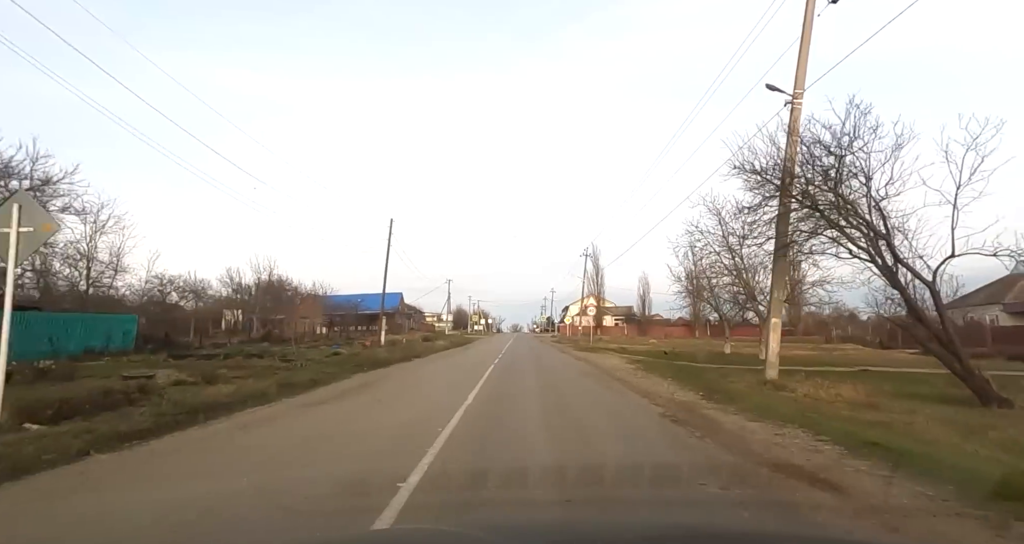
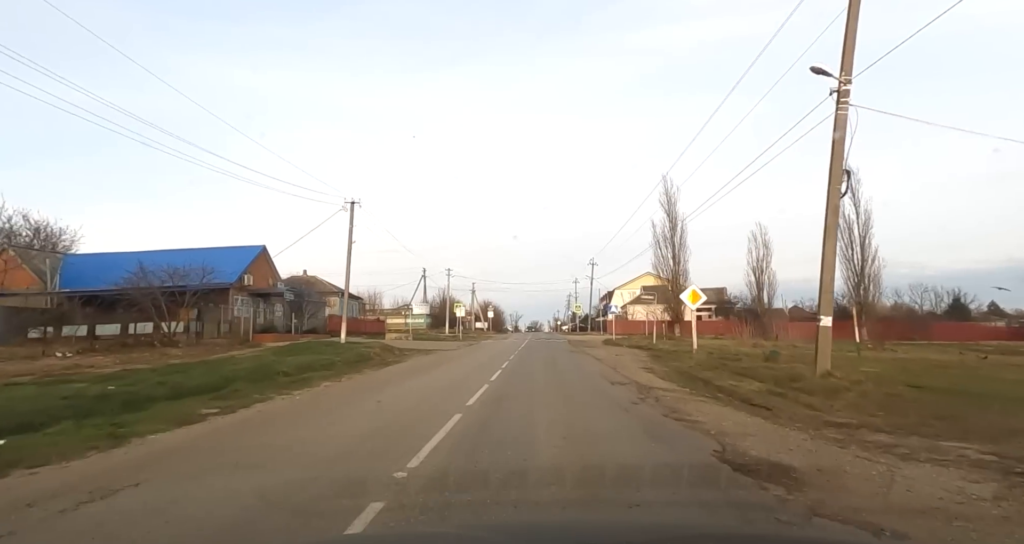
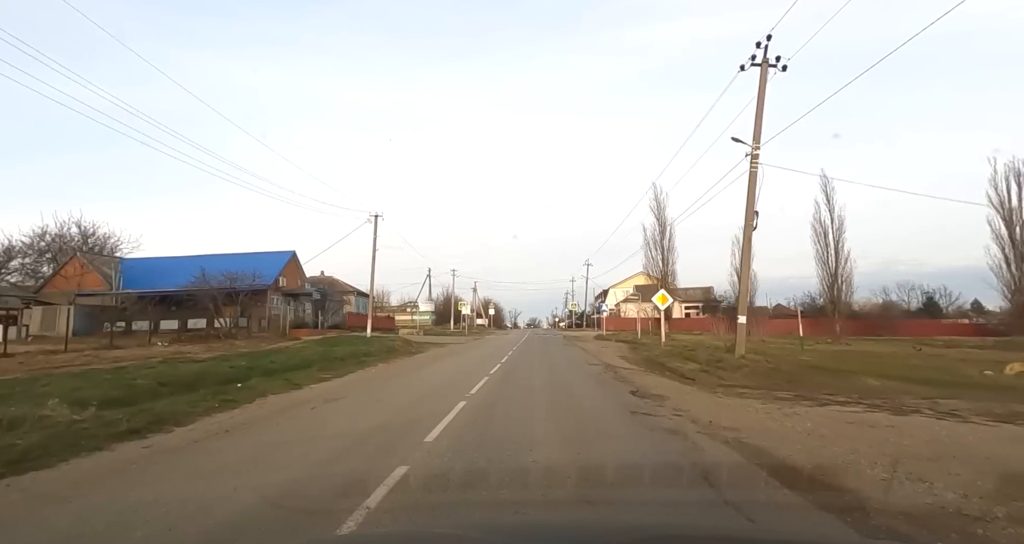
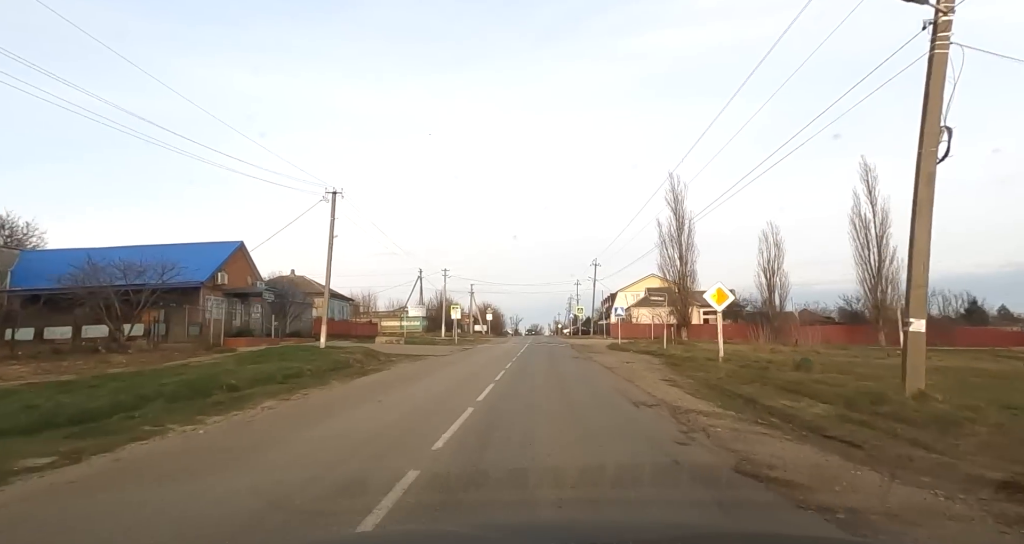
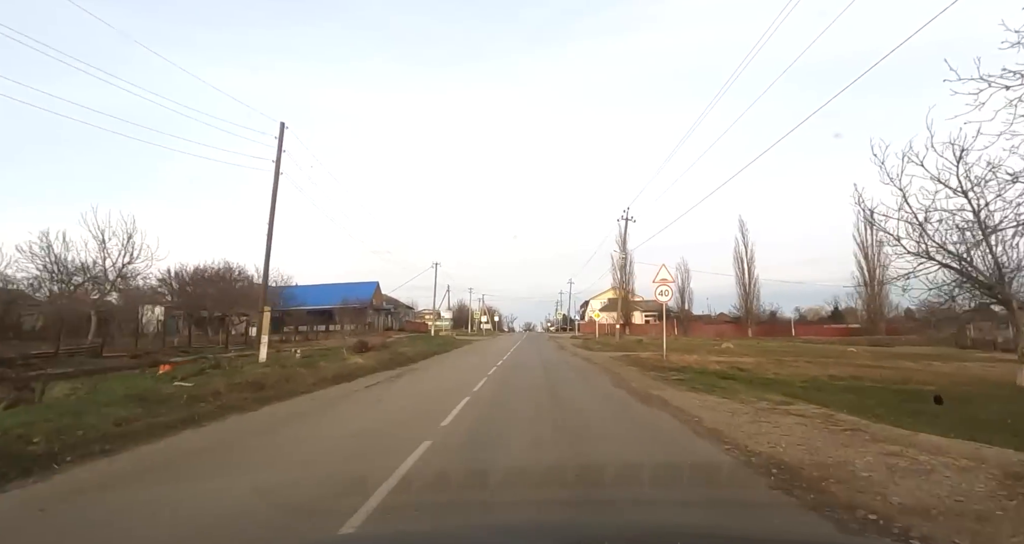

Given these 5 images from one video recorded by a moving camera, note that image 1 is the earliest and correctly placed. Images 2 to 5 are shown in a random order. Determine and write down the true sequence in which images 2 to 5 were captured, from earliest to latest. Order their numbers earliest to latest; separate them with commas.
5, 3, 2, 4
